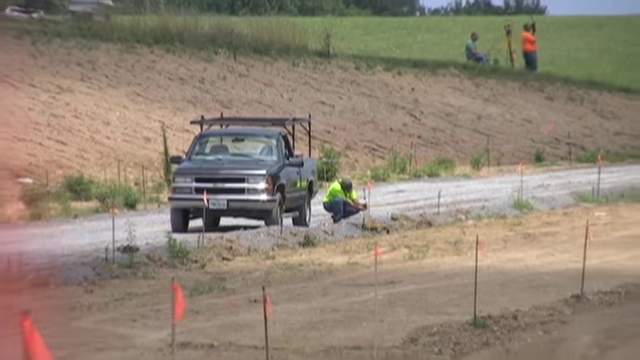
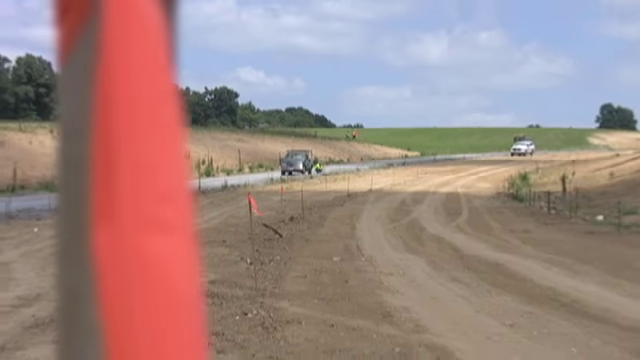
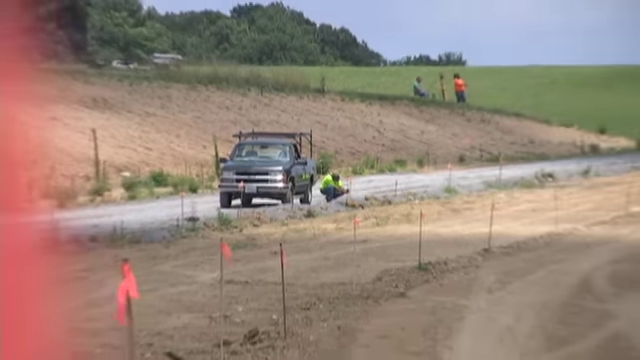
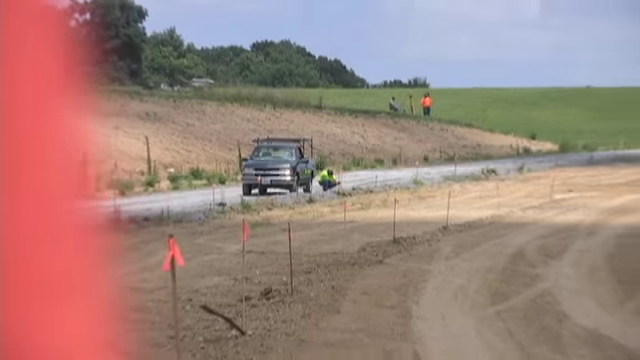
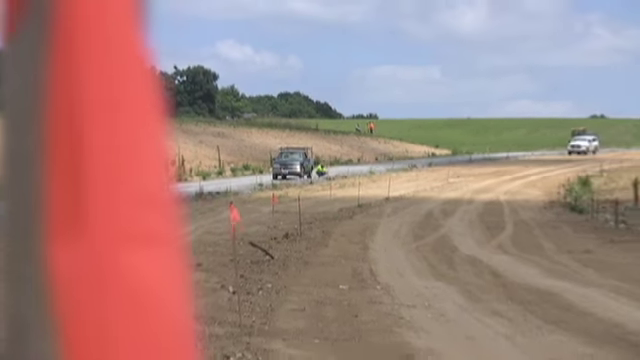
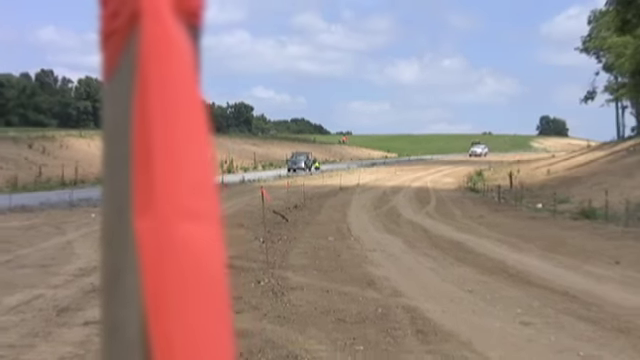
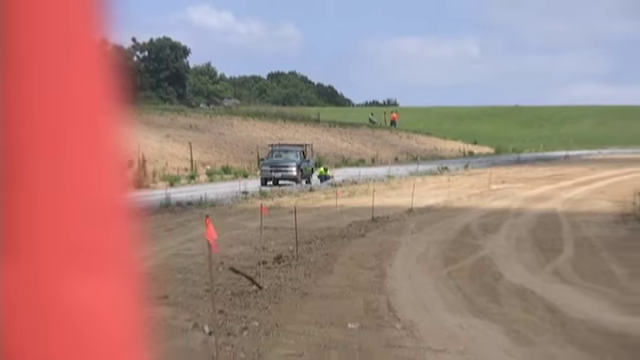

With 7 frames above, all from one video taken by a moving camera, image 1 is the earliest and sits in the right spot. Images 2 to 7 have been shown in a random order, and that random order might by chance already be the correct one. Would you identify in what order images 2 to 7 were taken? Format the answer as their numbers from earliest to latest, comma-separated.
3, 4, 7, 5, 2, 6
